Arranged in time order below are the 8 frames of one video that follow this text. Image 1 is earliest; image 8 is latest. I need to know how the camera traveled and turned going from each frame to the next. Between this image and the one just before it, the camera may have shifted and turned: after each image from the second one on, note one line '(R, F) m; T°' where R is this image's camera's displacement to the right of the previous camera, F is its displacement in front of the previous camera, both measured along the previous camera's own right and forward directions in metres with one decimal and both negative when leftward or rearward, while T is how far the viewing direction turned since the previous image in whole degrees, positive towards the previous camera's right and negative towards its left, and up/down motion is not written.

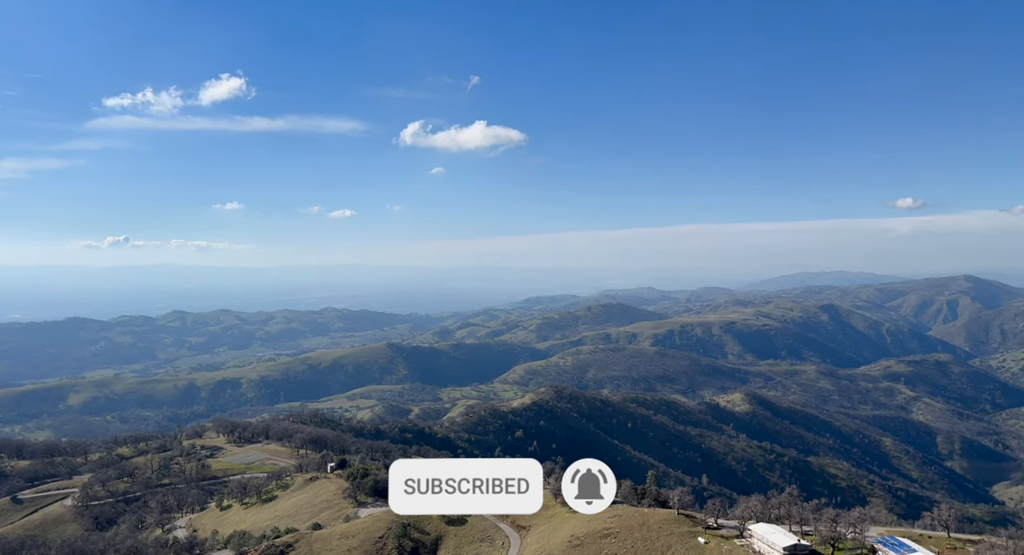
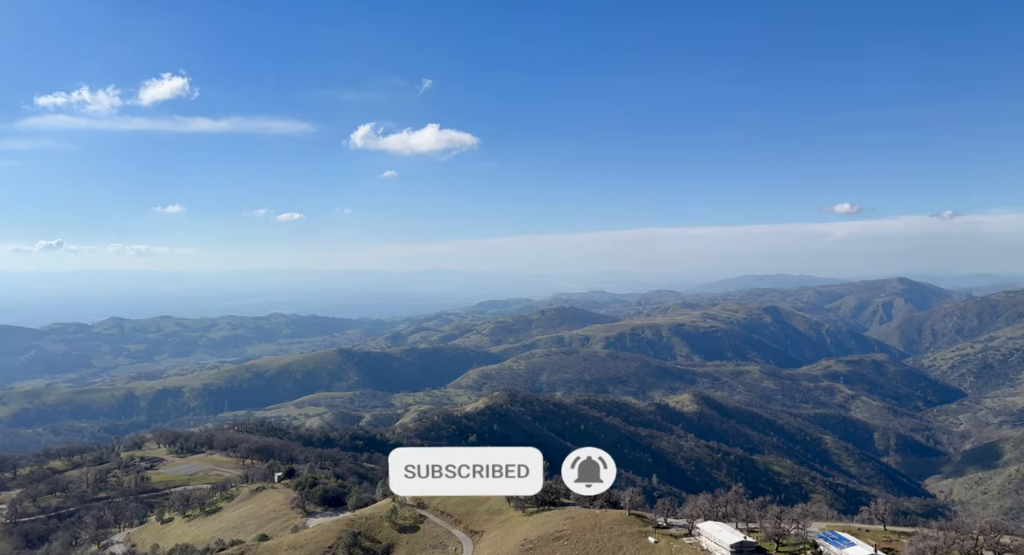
(+1.5, -1.5) m; +4°
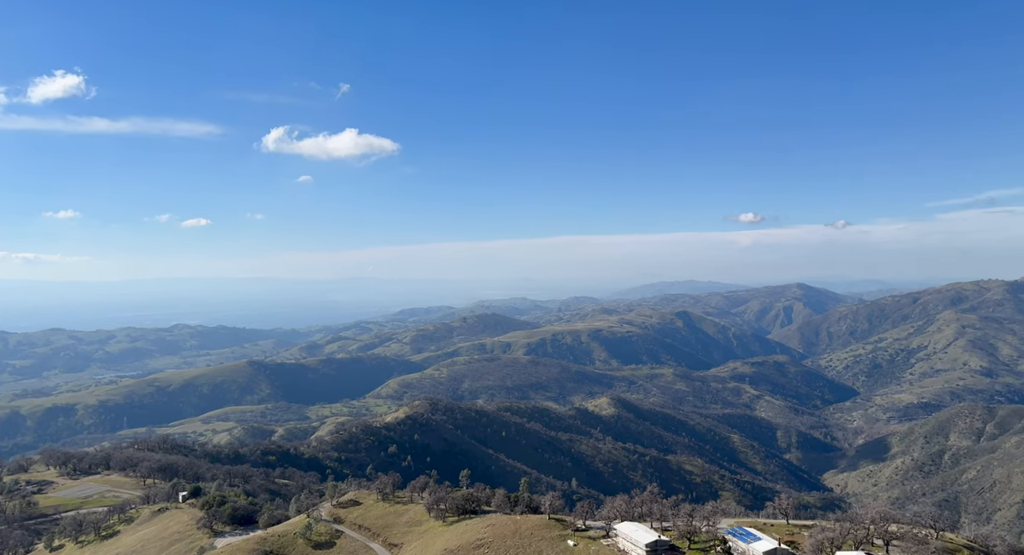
(+2.6, -1.3) m; +6°
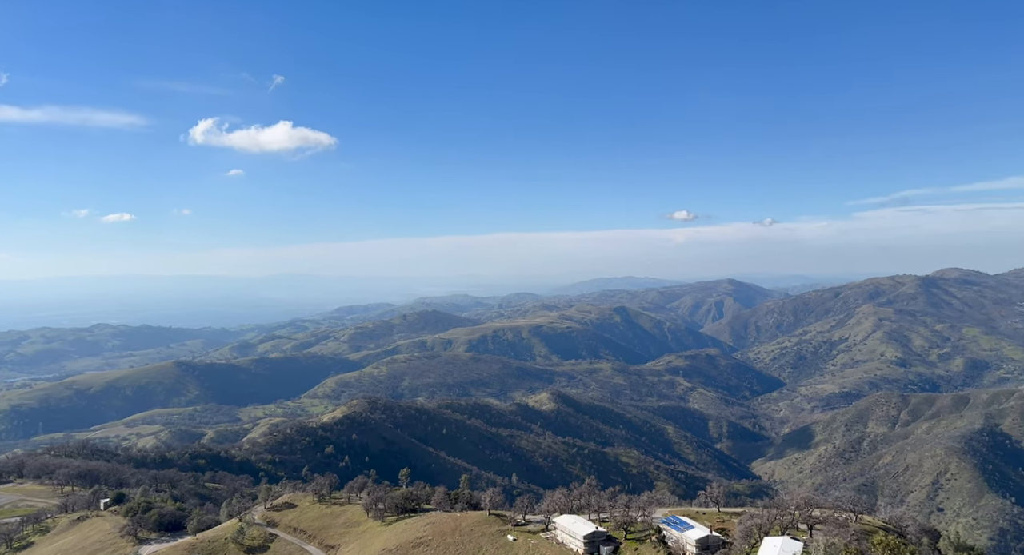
(+0.8, -2.6) m; +5°
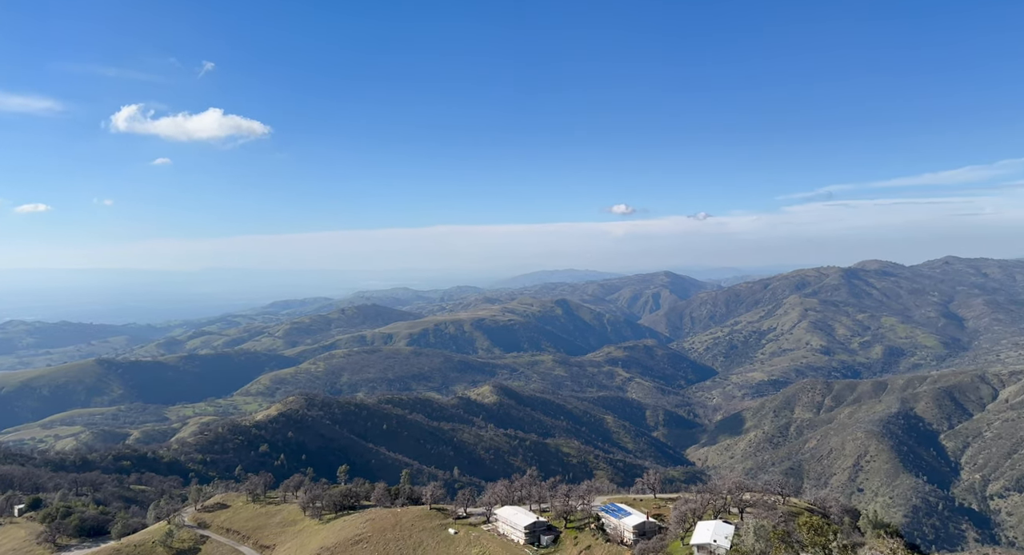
(+0.4, -3.6) m; +4°
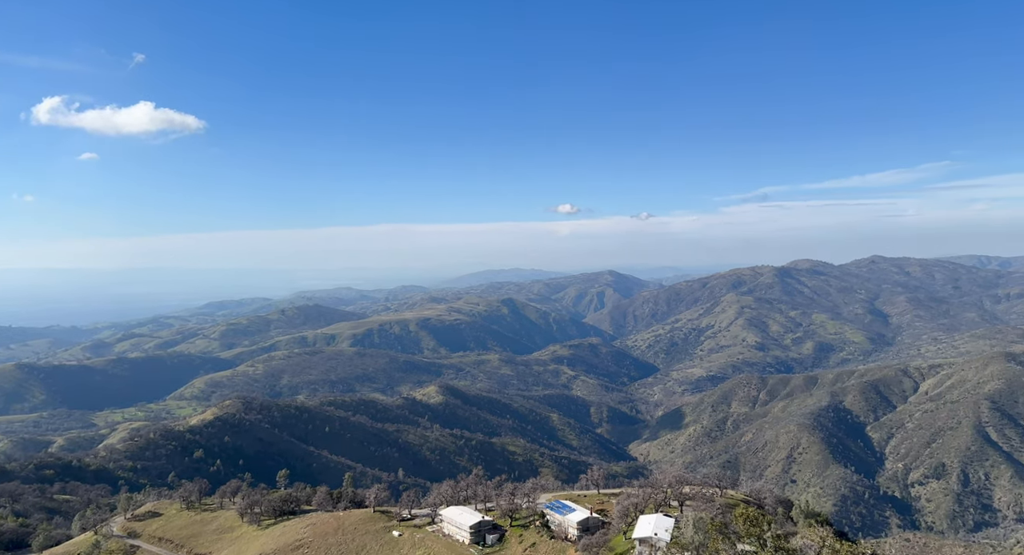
(+0.9, -2.6) m; +4°
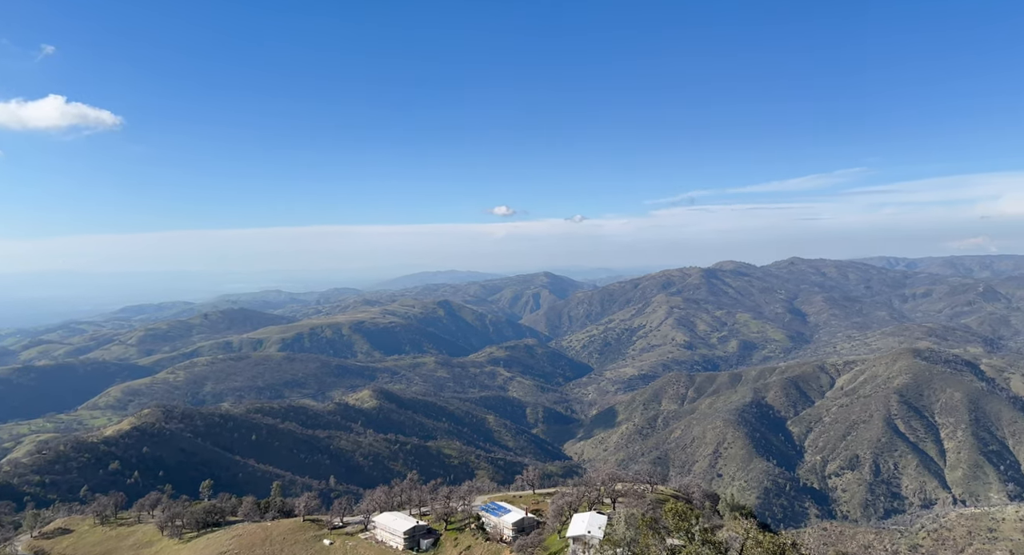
(+1.4, -2.4) m; +5°
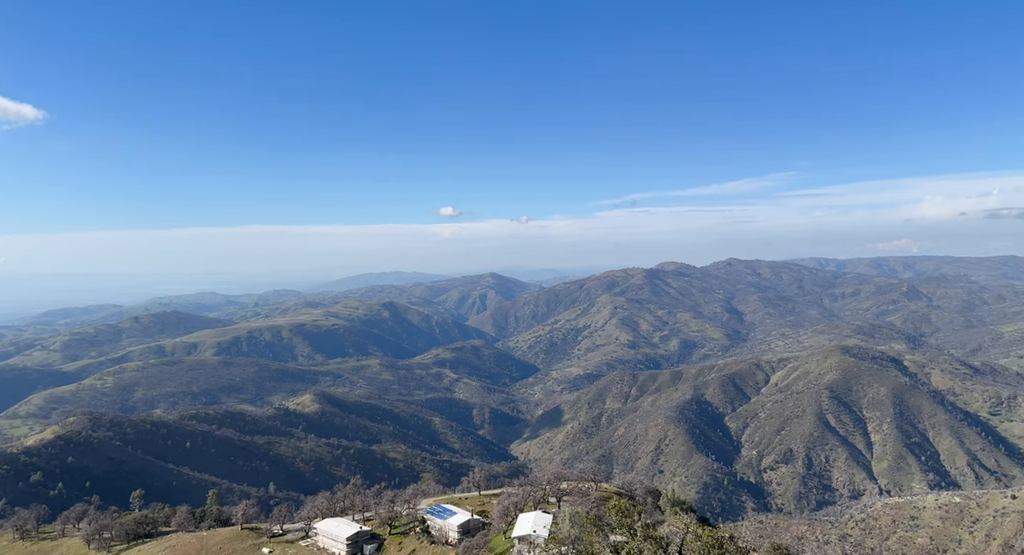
(+1.2, -1.5) m; +4°
